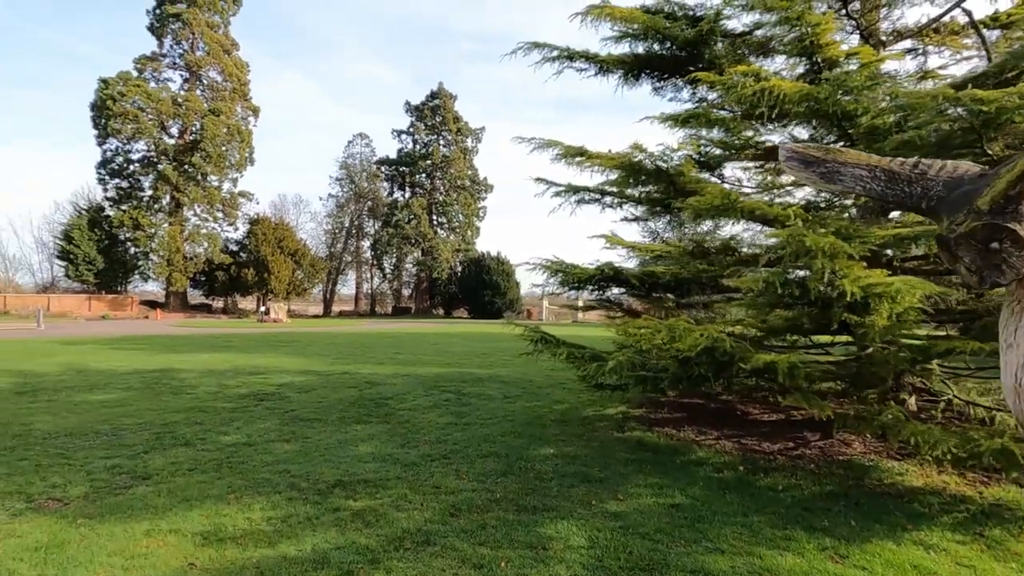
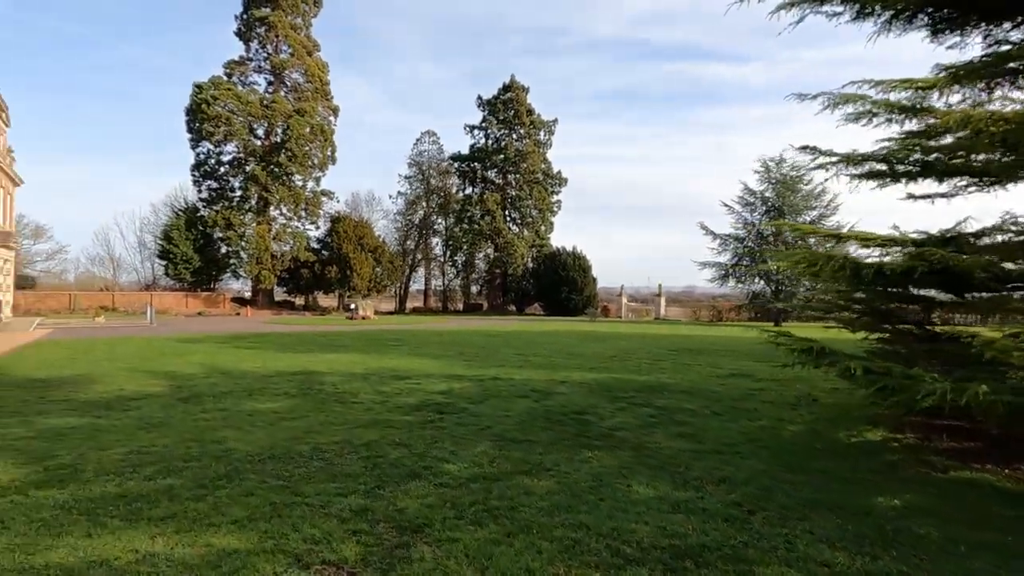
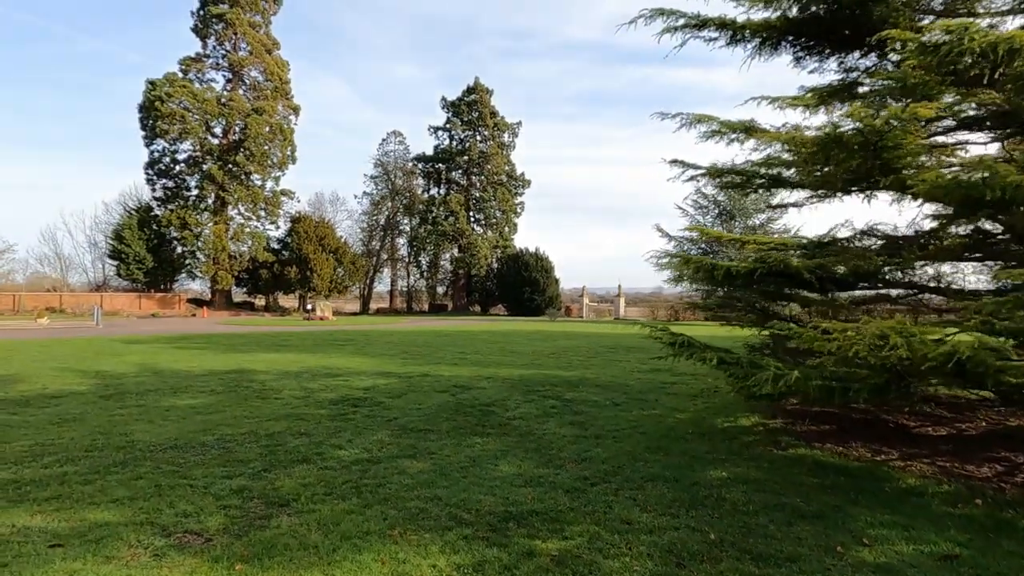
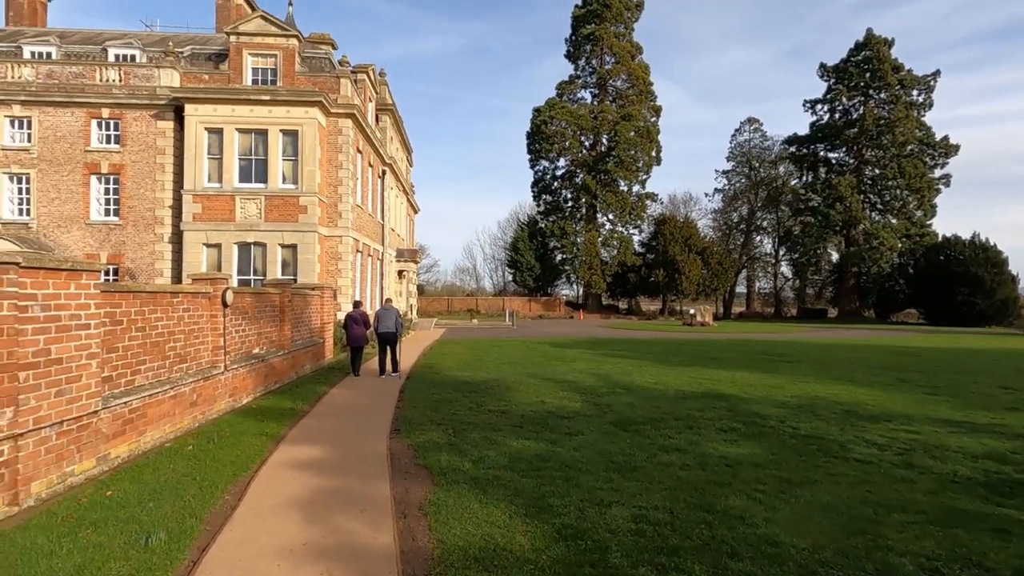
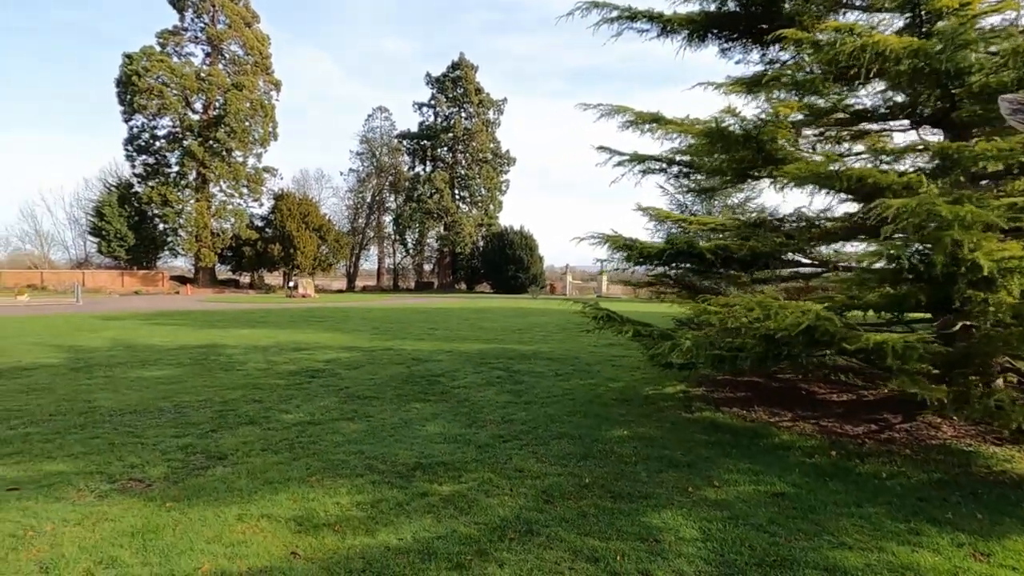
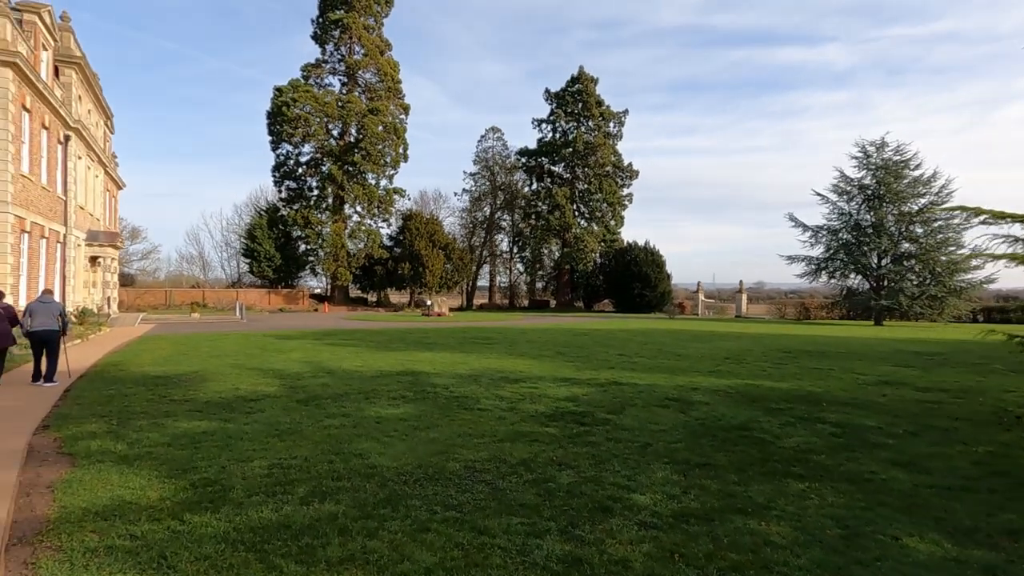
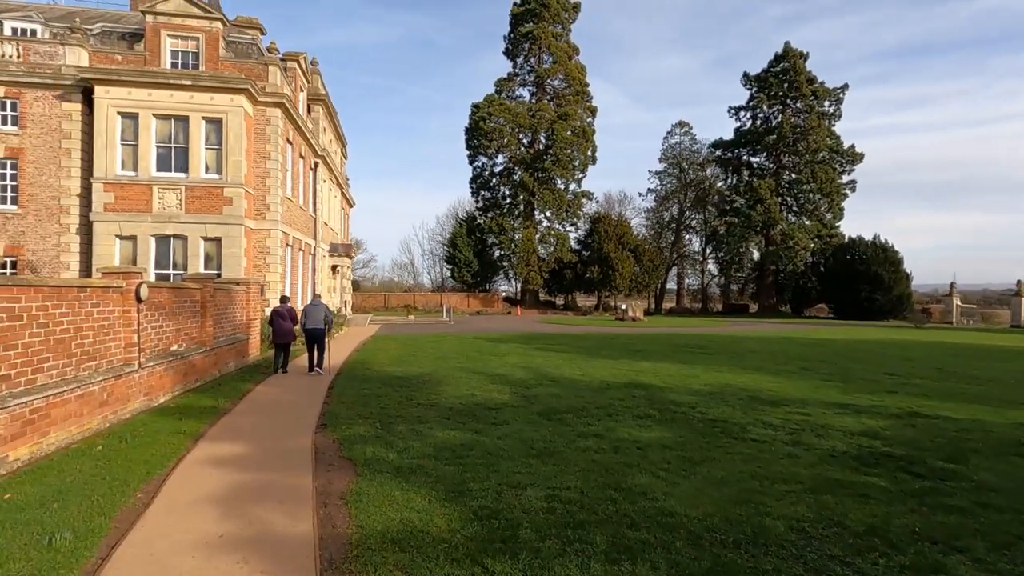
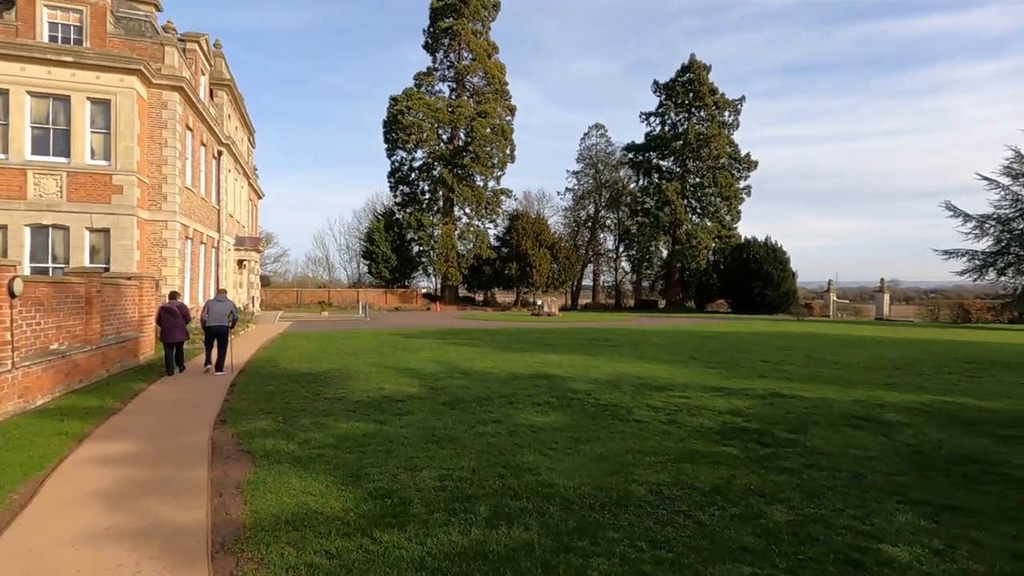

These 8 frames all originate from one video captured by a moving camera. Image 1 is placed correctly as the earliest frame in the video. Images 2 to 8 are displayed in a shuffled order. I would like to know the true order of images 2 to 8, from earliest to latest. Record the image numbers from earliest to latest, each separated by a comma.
5, 3, 2, 6, 8, 7, 4
